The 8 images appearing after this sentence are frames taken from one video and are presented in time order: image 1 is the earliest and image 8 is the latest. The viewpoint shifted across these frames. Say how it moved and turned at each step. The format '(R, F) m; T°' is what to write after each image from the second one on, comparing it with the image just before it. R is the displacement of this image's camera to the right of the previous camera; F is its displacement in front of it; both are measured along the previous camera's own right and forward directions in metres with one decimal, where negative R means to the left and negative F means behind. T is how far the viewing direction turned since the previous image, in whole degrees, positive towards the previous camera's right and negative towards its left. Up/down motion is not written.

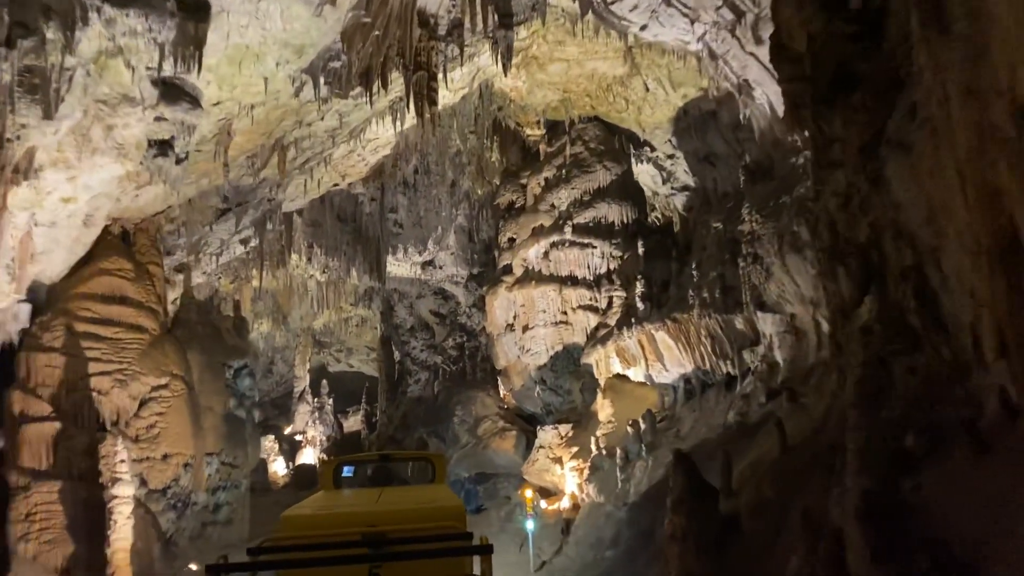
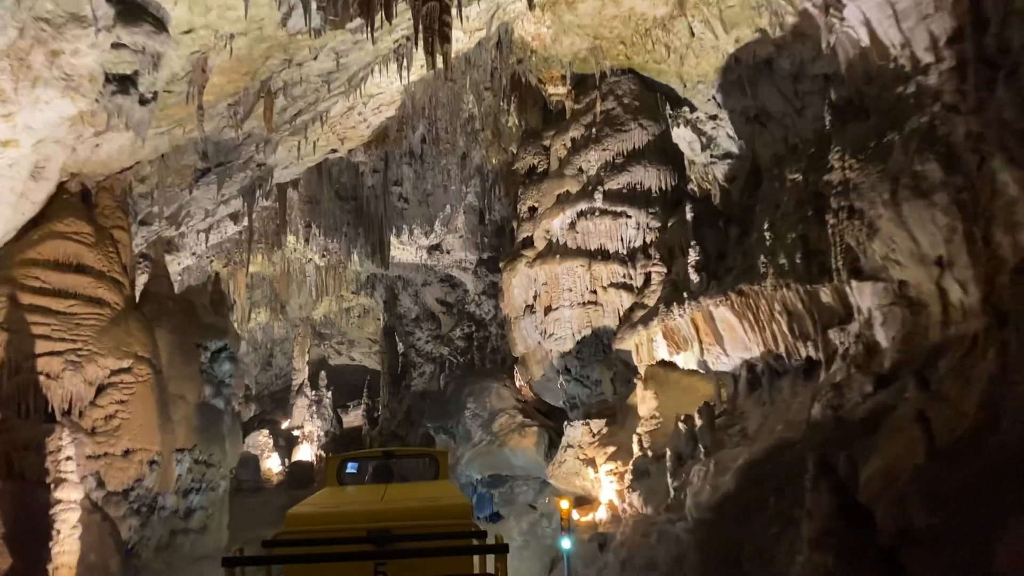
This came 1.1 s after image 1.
(-0.2, +1.2) m; 0°
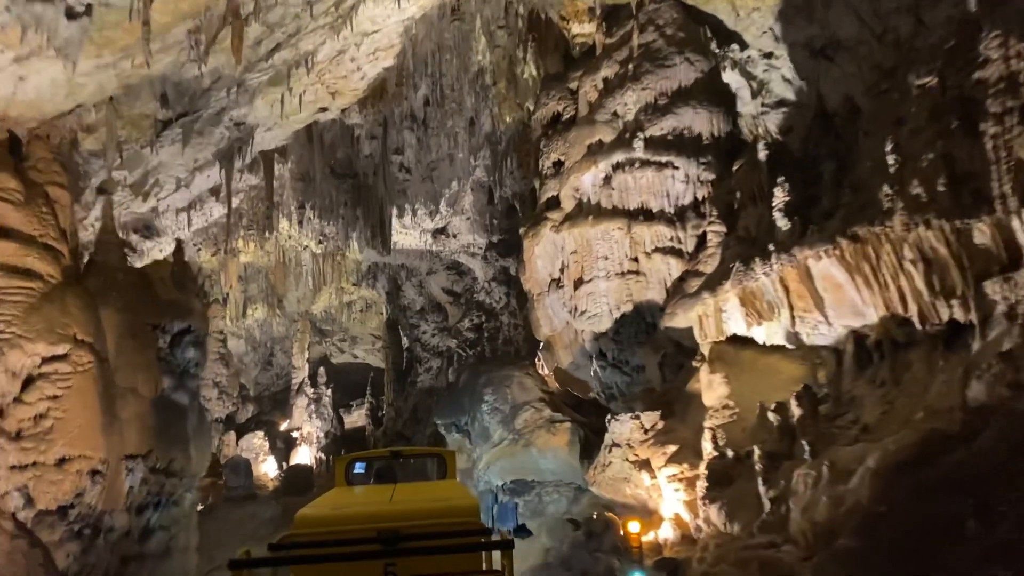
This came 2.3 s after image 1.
(-0.2, +1.3) m; 0°
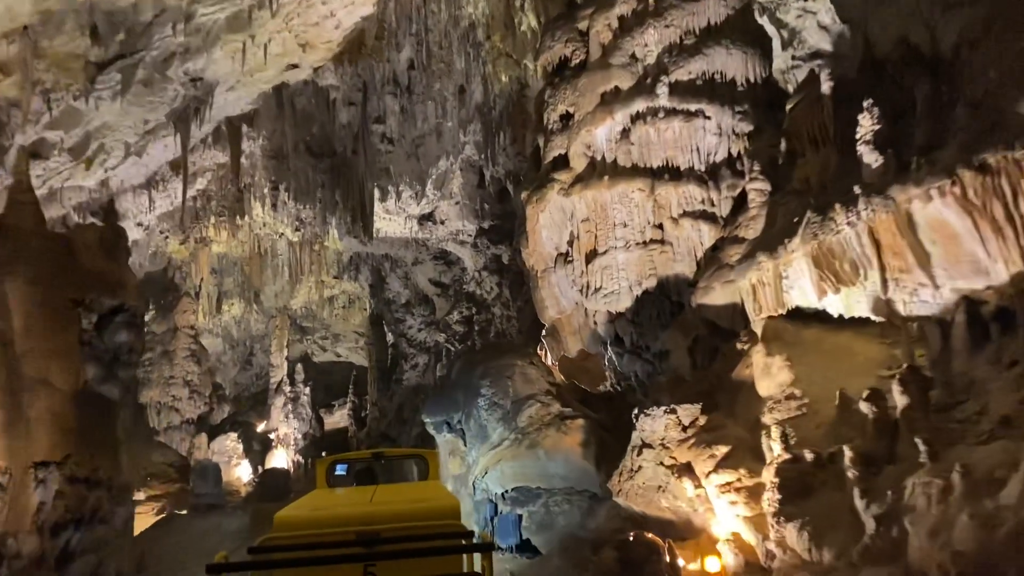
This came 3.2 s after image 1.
(-0.1, +1.1) m; +1°
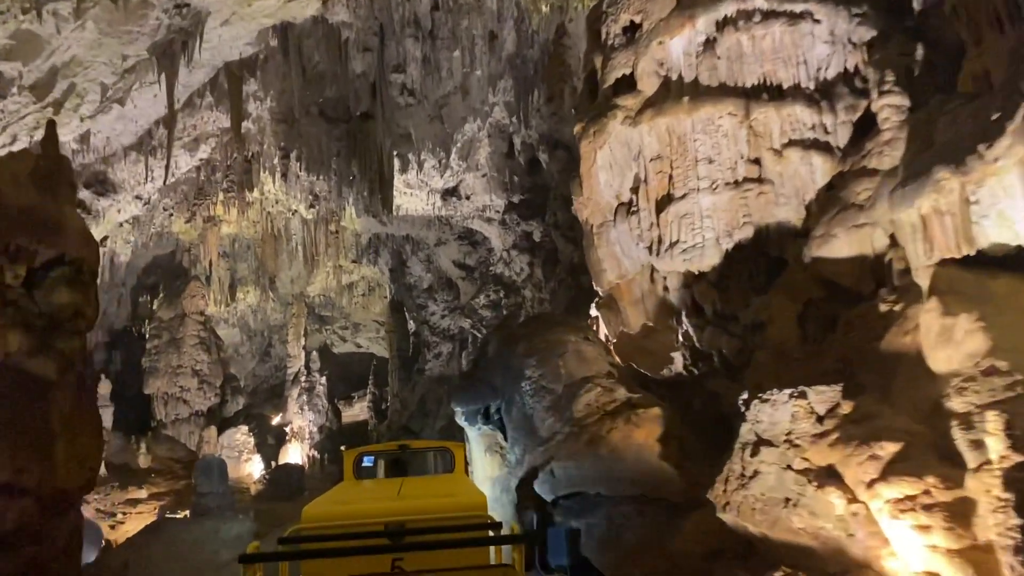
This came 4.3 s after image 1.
(-0.2, +1.2) m; -1°
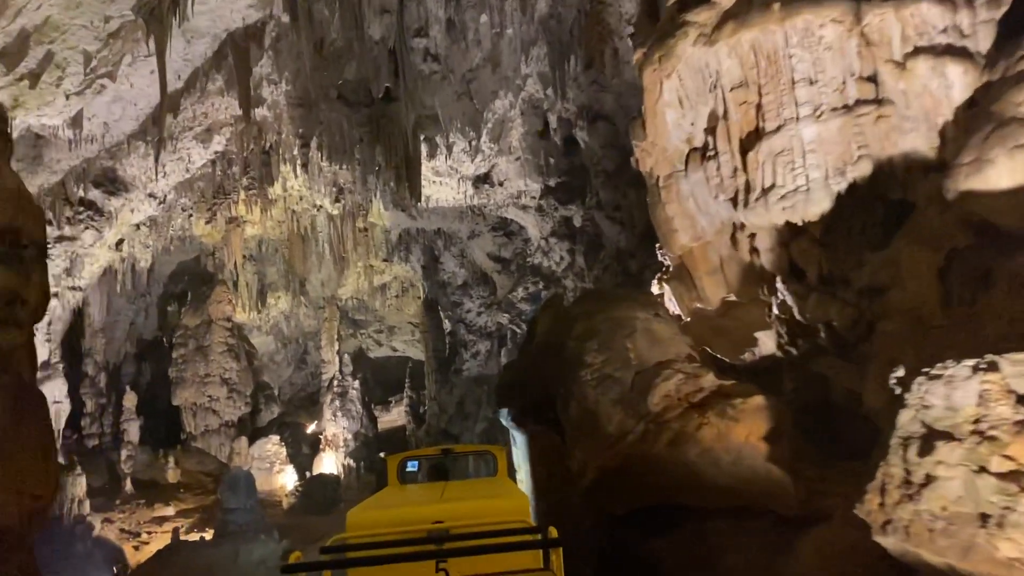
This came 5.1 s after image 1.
(-0.1, +0.9) m; -2°
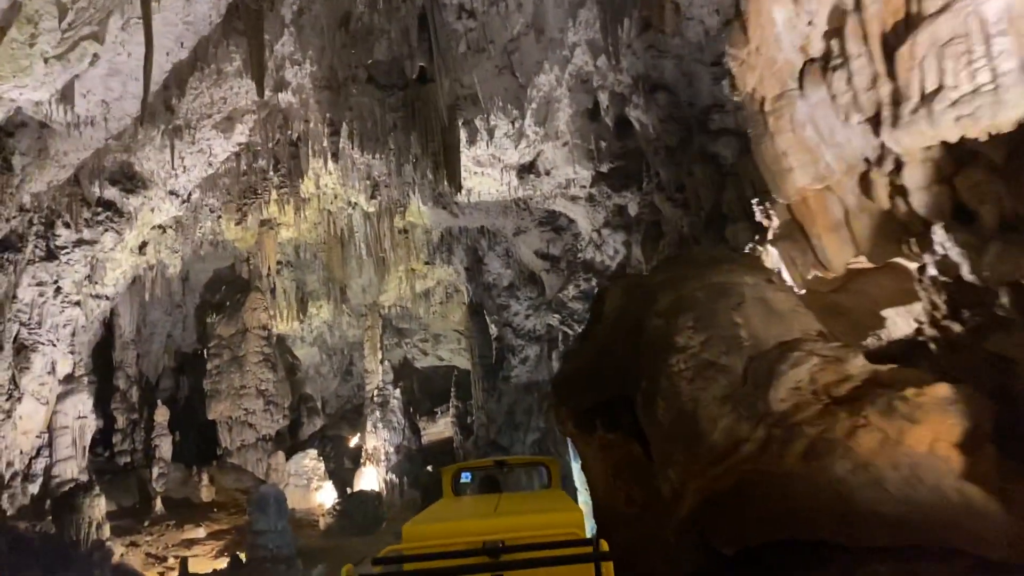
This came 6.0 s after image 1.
(0.0, +1.0) m; -3°
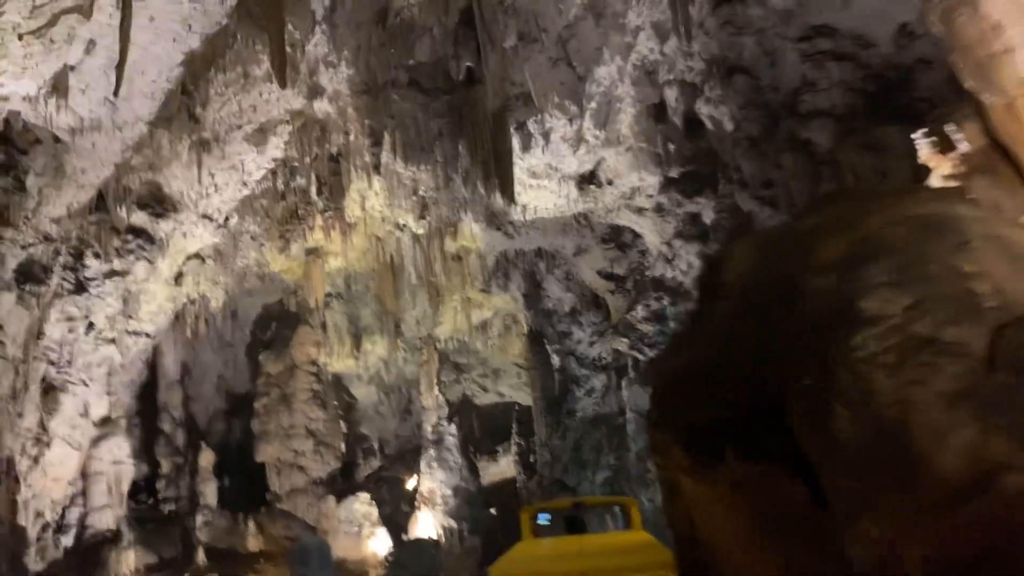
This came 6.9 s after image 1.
(0.0, +1.0) m; -4°
